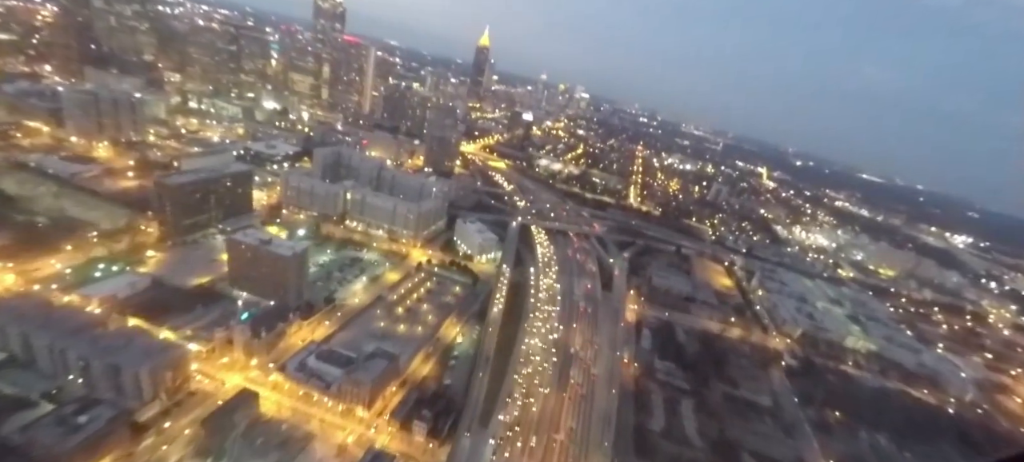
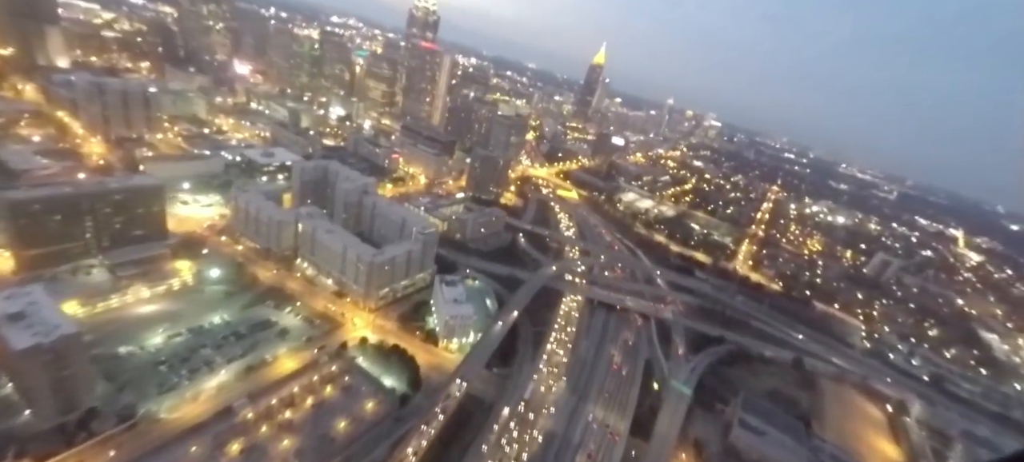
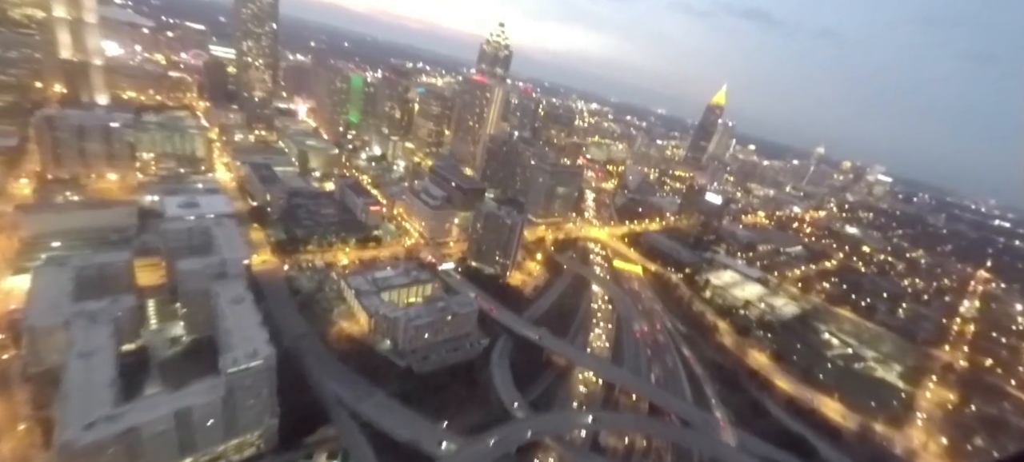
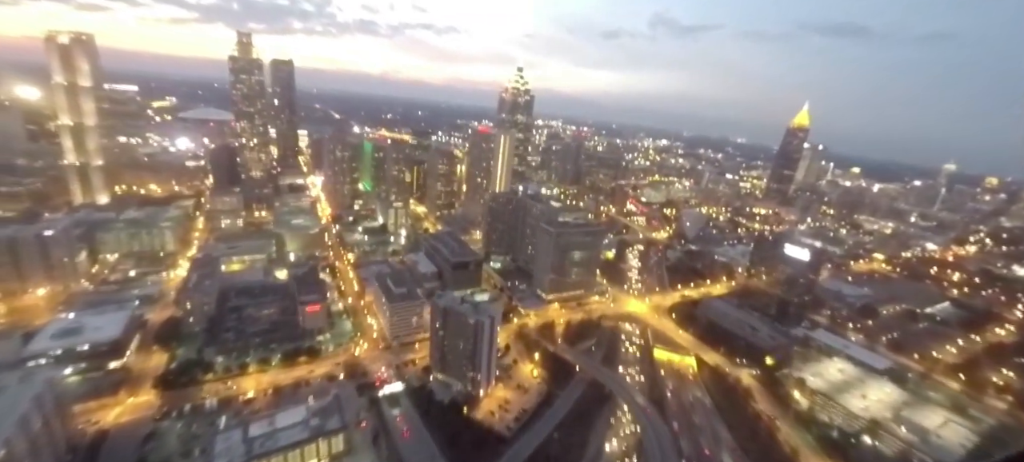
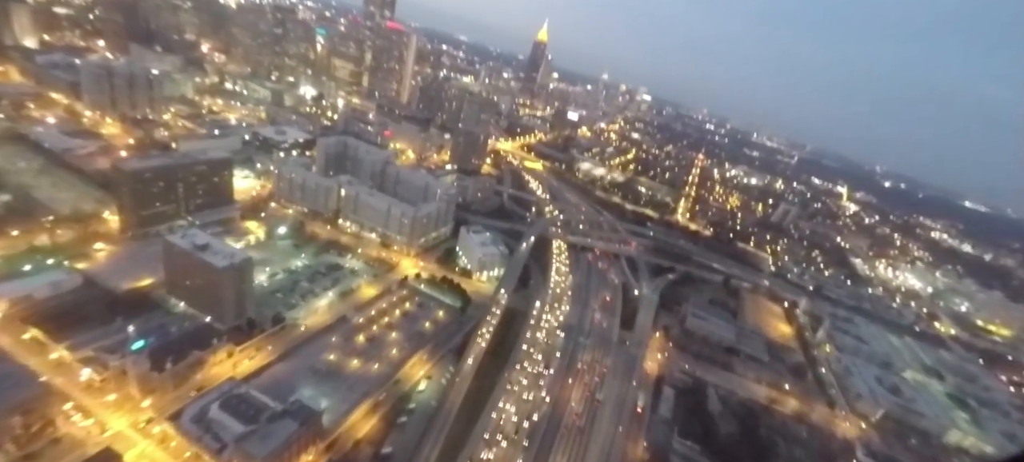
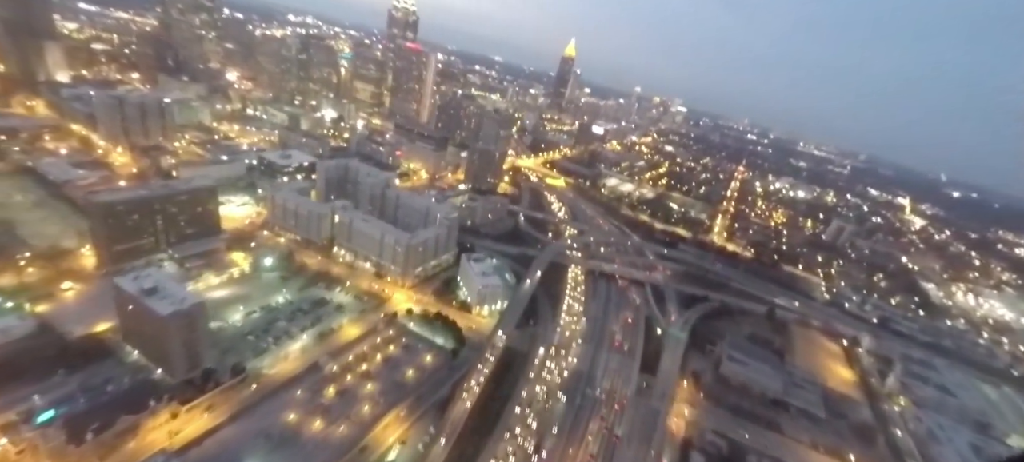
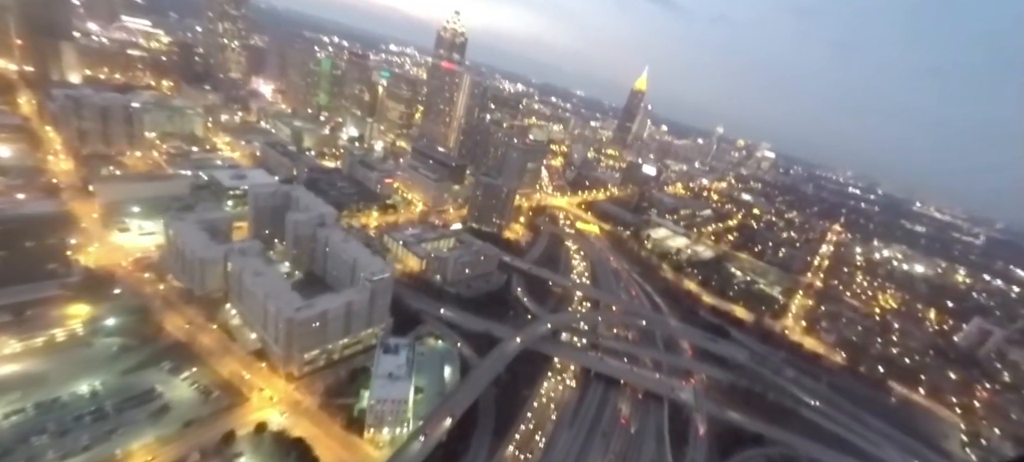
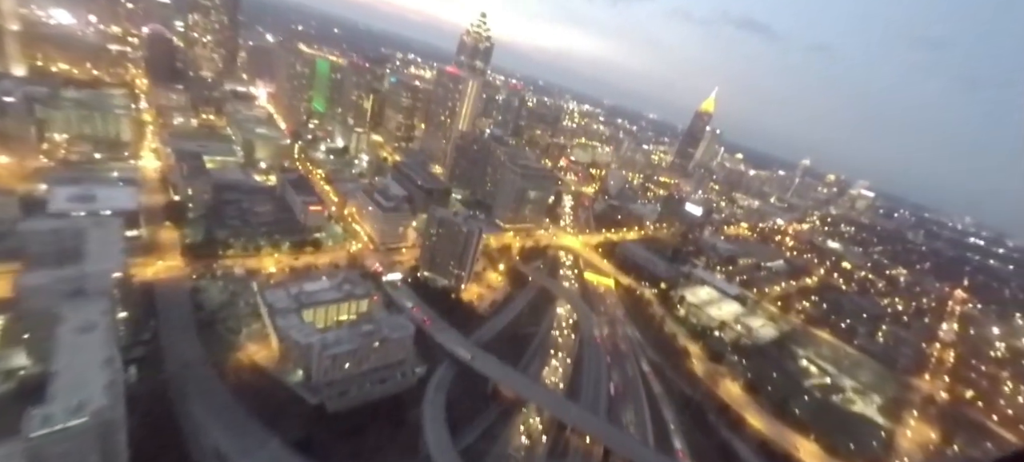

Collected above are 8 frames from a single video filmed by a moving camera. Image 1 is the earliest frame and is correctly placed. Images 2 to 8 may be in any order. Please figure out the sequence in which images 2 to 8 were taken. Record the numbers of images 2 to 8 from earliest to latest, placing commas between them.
5, 6, 2, 7, 3, 8, 4
